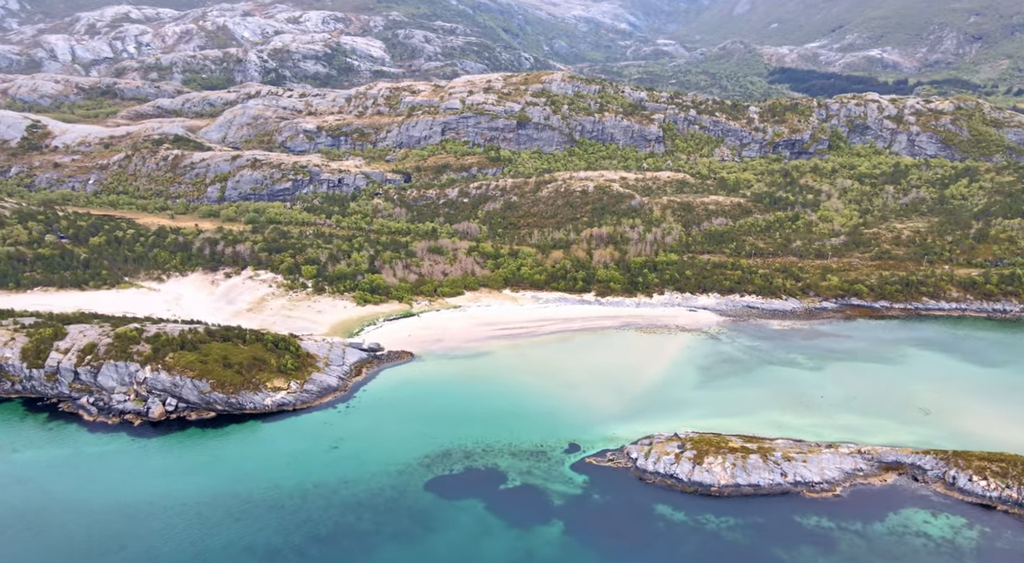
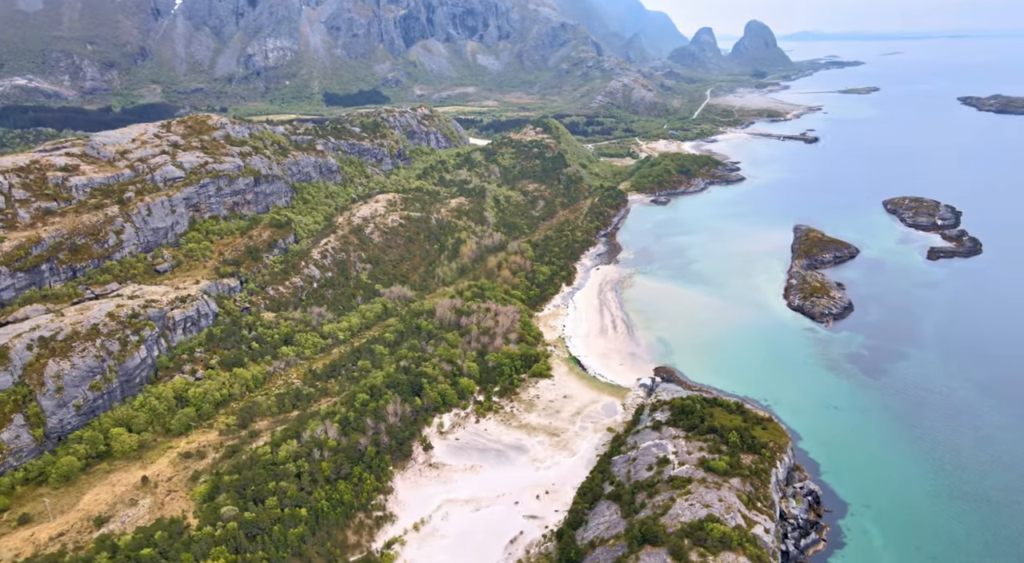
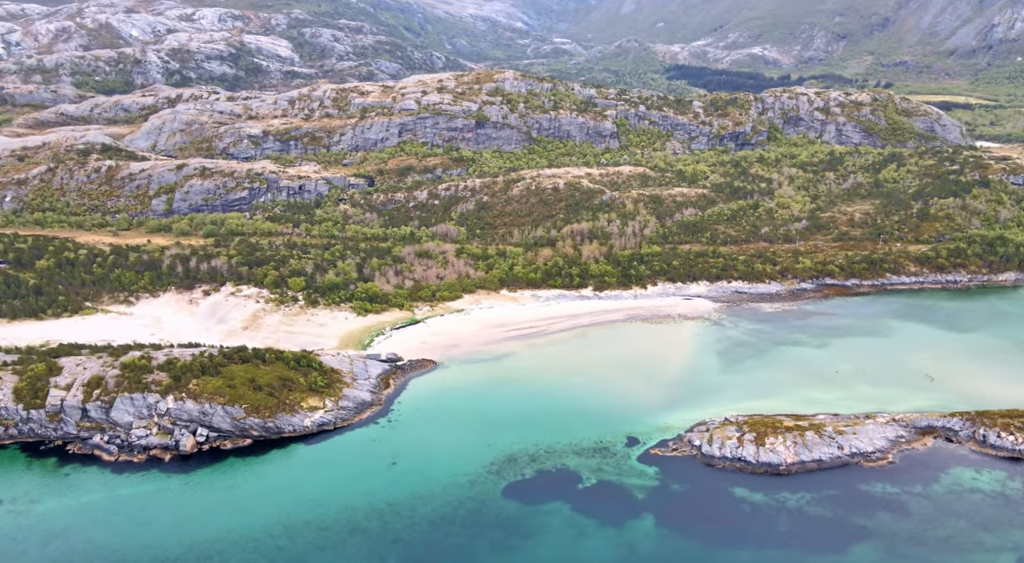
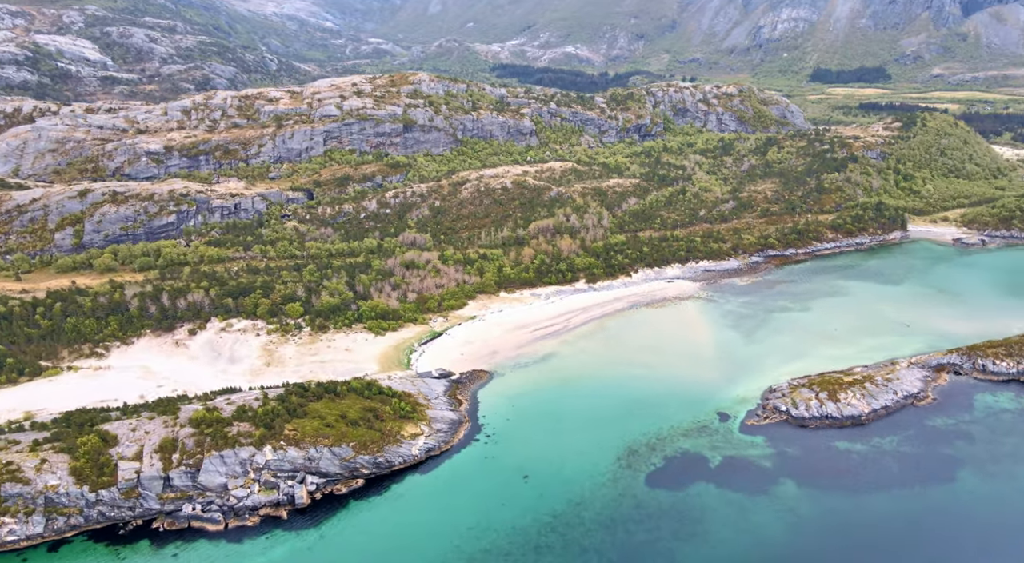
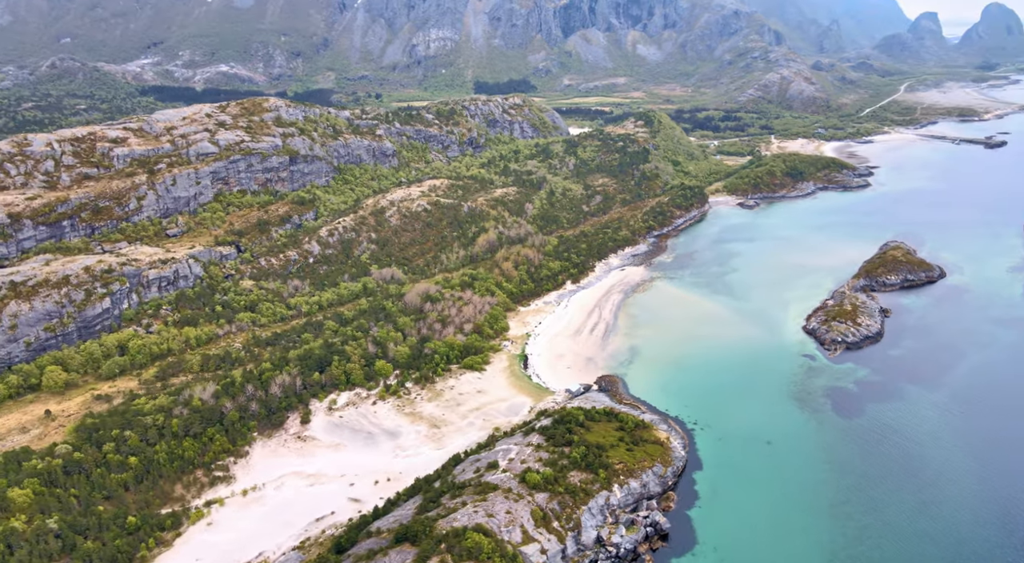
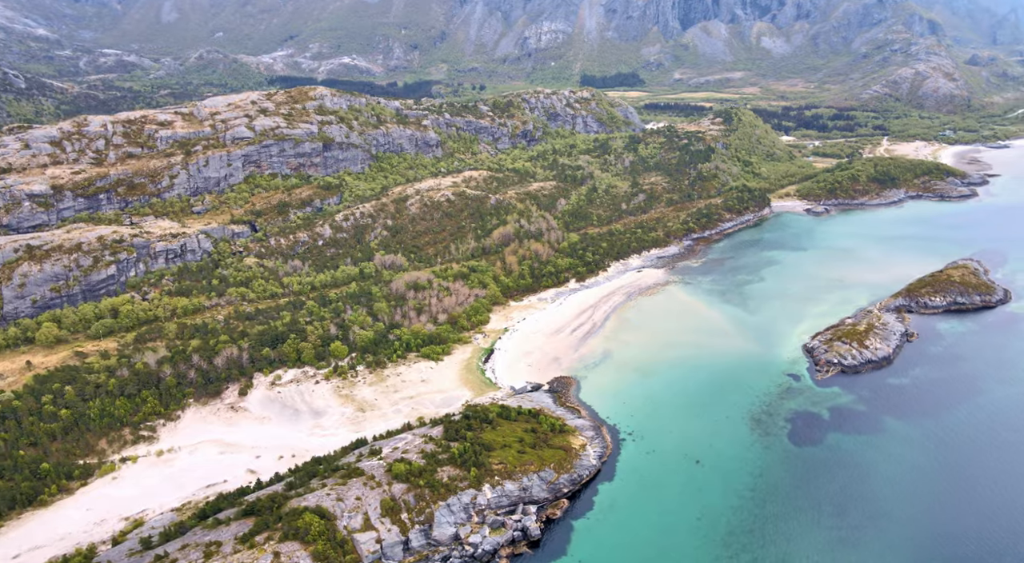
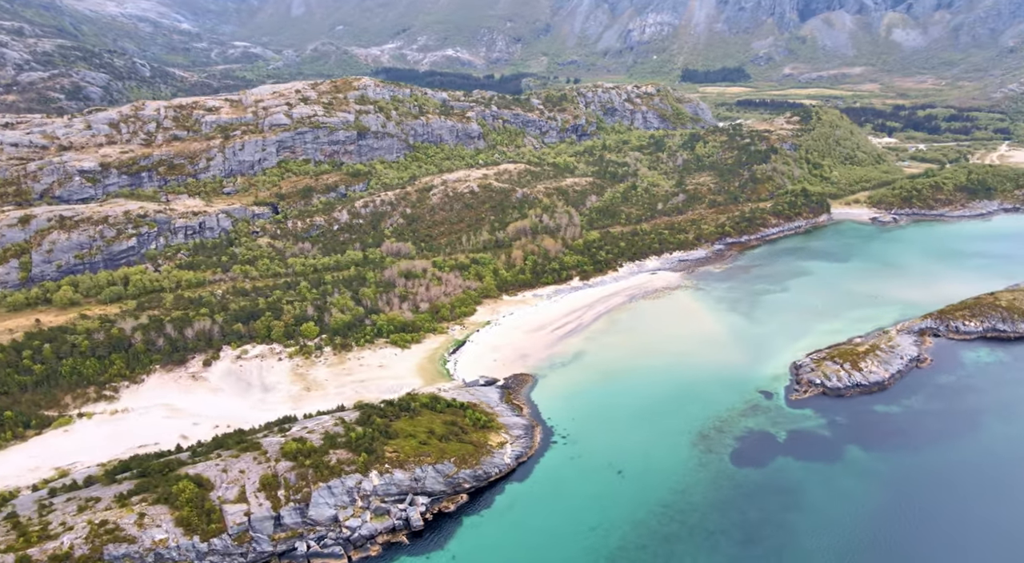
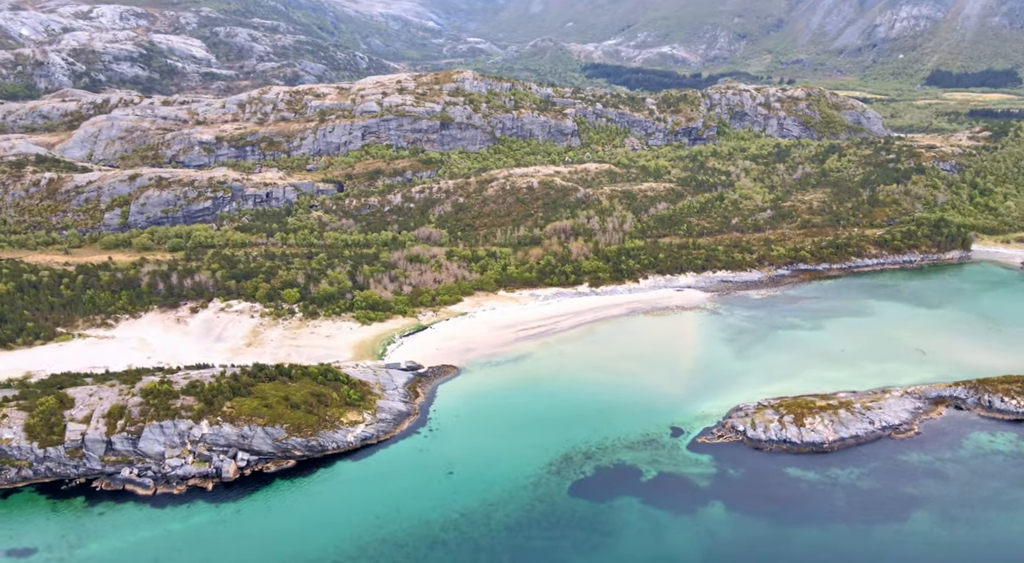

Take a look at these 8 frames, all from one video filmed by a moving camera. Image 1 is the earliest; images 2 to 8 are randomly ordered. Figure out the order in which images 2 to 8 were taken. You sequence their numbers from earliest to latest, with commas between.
3, 8, 4, 7, 6, 5, 2
